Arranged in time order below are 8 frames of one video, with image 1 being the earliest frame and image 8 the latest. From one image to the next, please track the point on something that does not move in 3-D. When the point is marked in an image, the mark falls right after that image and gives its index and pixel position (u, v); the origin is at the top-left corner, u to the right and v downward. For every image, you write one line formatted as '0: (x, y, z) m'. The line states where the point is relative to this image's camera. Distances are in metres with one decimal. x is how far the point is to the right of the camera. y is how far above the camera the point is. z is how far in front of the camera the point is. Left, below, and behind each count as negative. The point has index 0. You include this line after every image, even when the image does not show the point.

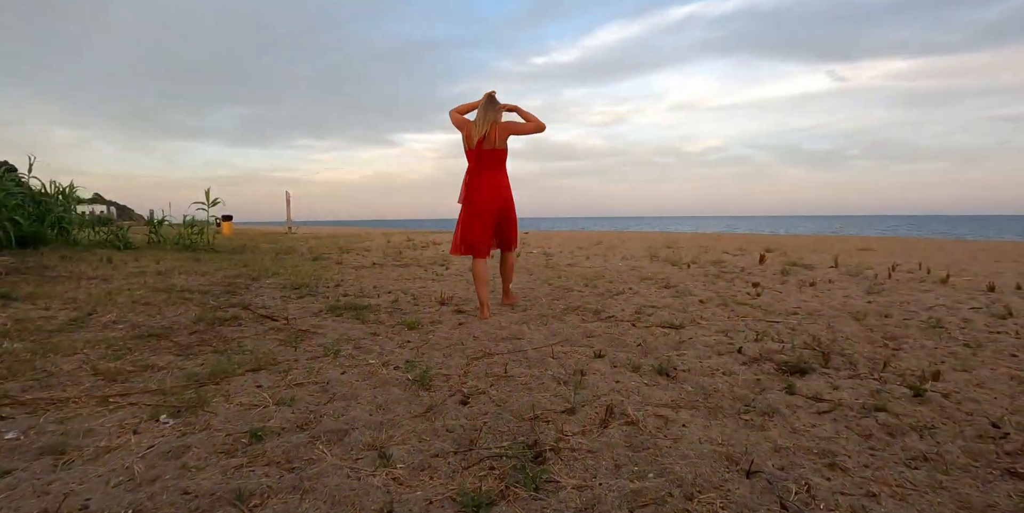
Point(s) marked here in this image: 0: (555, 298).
0: (+0.4, -0.4, +5.0) m
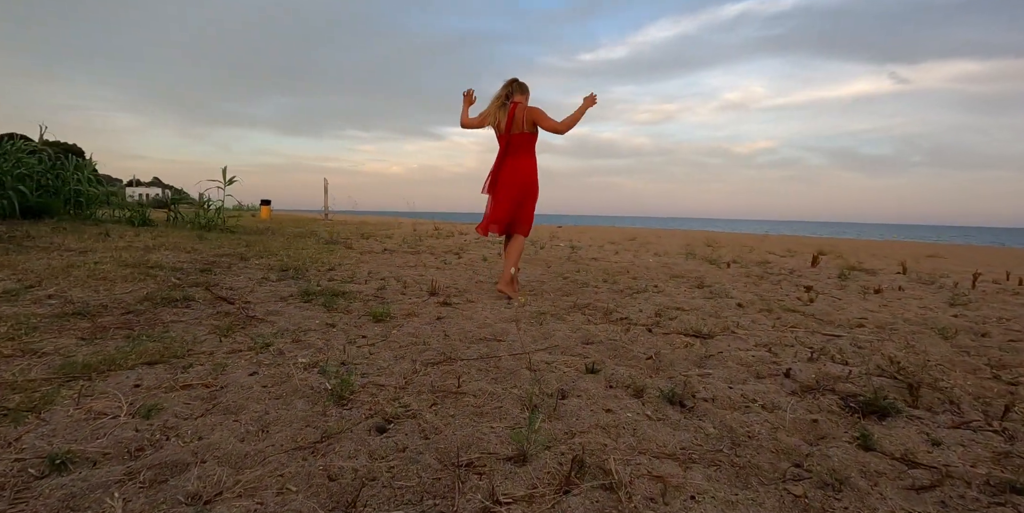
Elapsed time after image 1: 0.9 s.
0: (+0.4, -0.3, +4.3) m
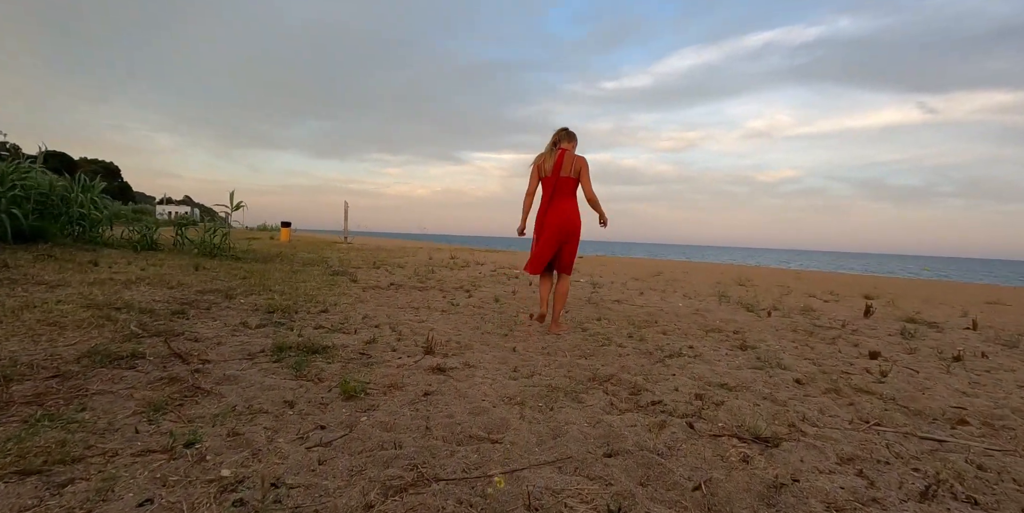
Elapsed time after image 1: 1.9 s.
0: (+0.5, -0.7, +3.6) m
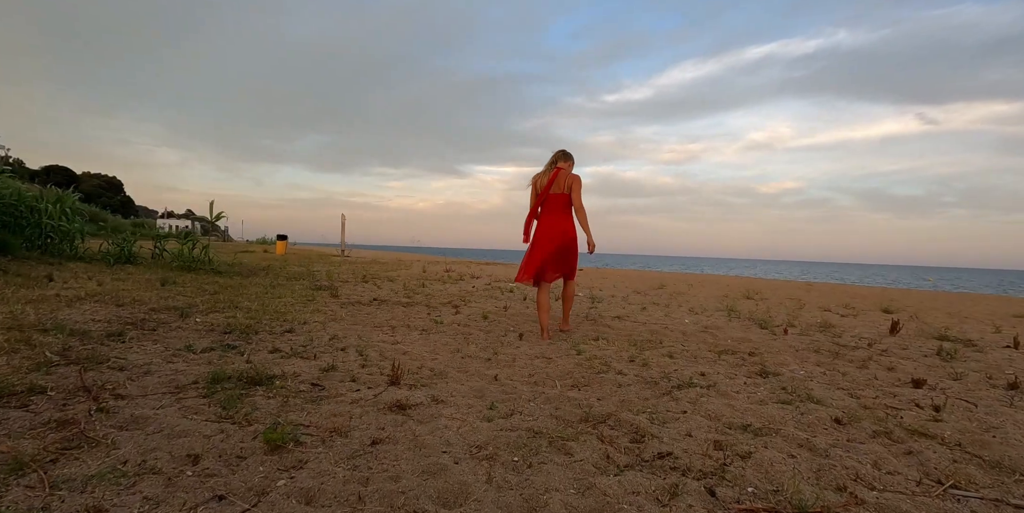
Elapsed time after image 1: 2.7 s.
0: (+0.4, -0.8, +3.1) m
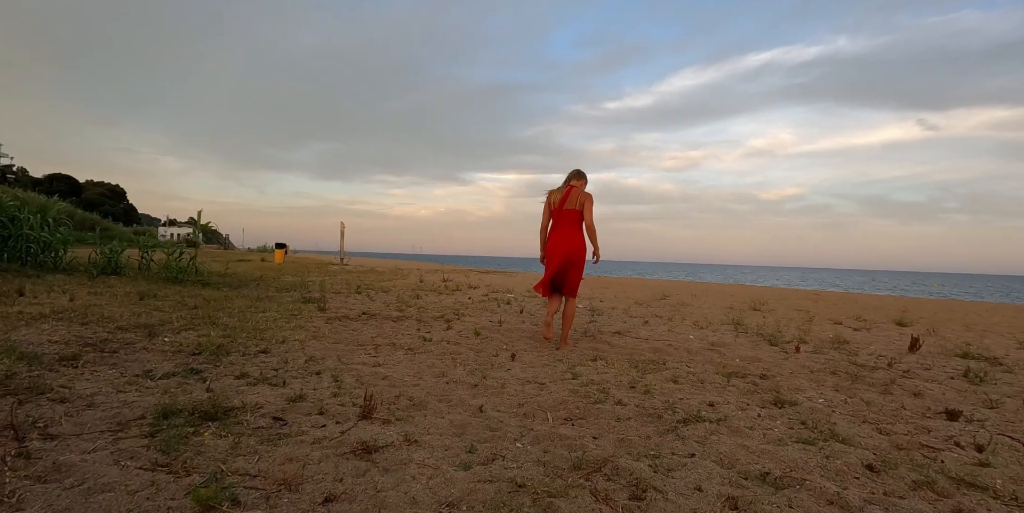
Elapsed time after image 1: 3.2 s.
0: (+0.3, -0.9, +2.7) m
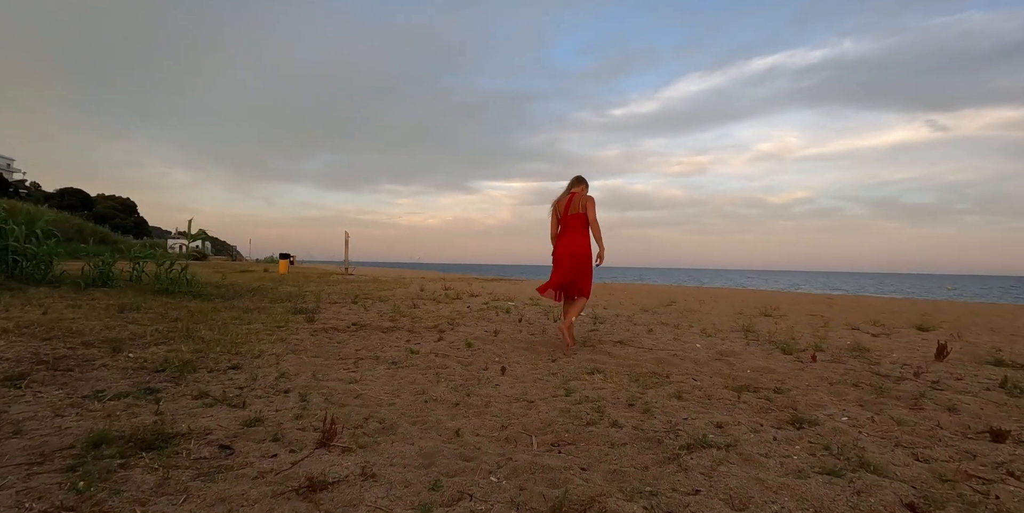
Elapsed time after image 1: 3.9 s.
0: (+0.2, -0.9, +2.4) m
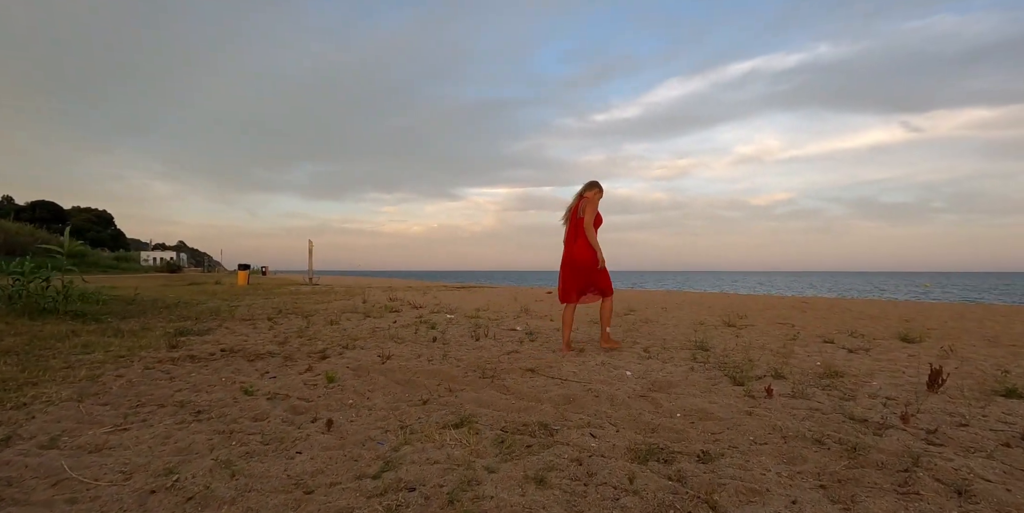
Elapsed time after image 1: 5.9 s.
0: (-0.7, -0.9, +1.3) m
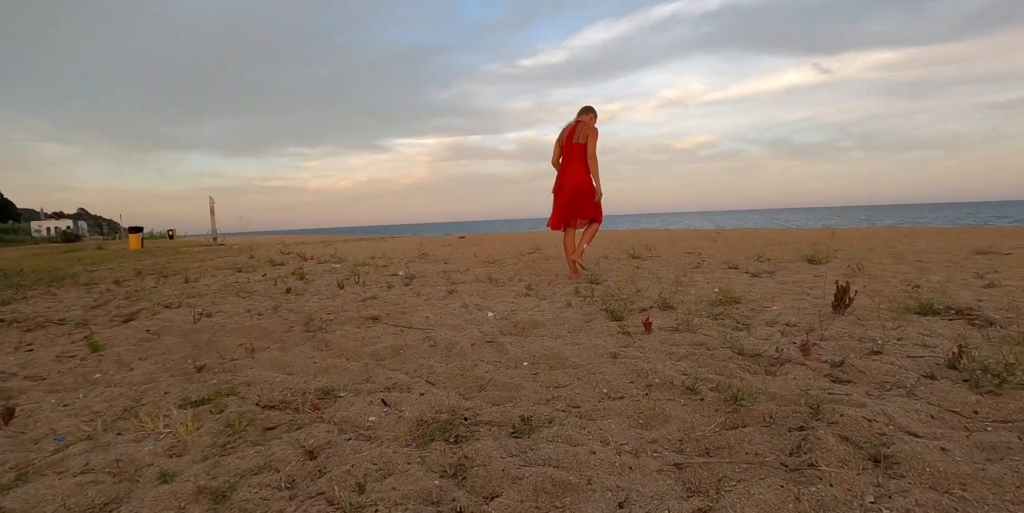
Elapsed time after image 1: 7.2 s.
0: (-1.3, -0.7, +0.4) m
